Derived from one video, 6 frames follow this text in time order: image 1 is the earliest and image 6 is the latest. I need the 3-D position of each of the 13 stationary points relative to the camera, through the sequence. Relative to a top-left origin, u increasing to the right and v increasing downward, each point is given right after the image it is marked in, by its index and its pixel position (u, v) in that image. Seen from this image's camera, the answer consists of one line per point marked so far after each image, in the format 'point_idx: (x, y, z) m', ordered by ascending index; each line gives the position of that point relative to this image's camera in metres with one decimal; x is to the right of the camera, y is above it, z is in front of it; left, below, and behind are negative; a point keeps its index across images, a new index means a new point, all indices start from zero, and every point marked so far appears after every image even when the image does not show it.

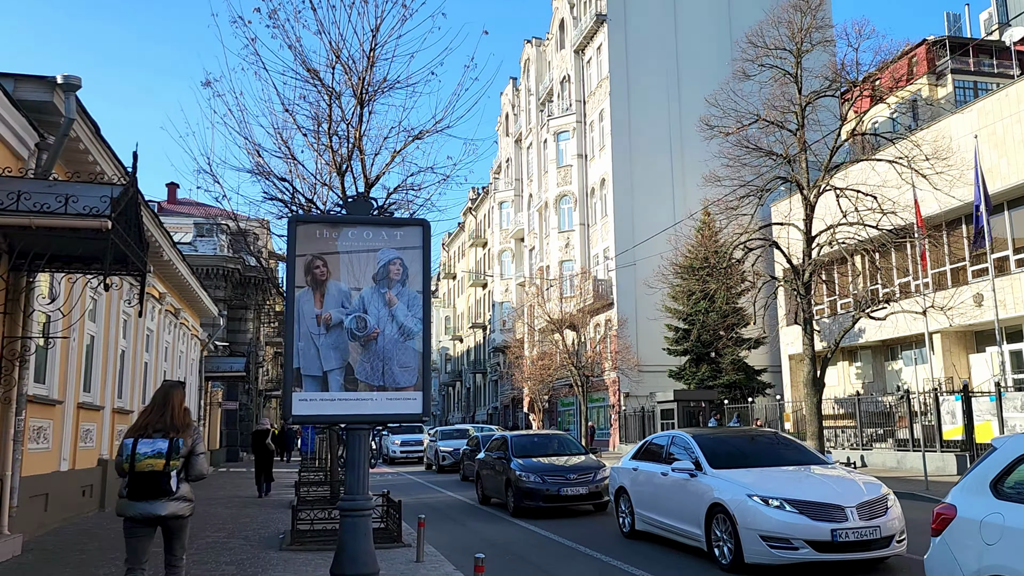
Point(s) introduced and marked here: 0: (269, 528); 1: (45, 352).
0: (-3.5, -3.5, +12.1) m
1: (-6.6, -0.9, +11.7) m
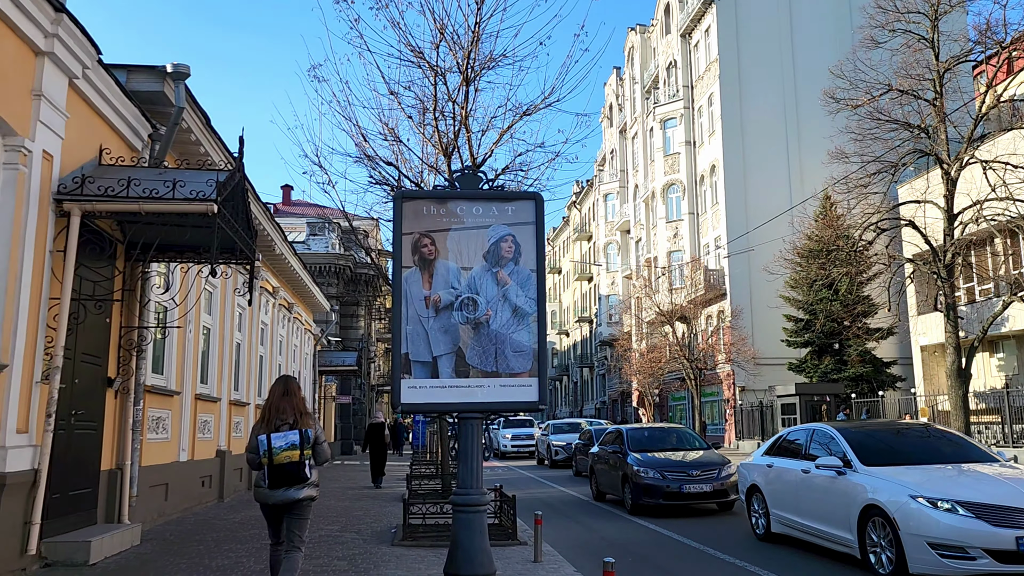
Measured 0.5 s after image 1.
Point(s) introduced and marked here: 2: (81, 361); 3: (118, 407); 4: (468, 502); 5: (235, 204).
0: (-1.9, -3.4, +11.8) m
1: (-5.0, -0.8, +11.8) m
2: (-4.6, -0.8, +8.7) m
3: (-4.8, -1.4, +10.0) m
4: (-0.4, -1.8, +7.0) m
5: (-3.2, +1.0, +9.4) m
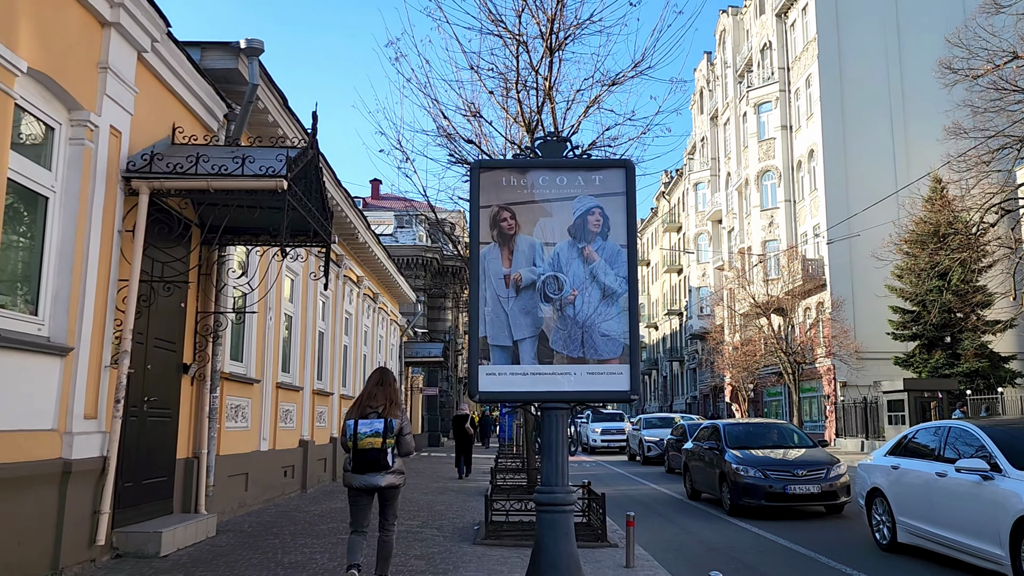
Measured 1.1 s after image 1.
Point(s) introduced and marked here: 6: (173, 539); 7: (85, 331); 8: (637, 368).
0: (-0.7, -3.1, +11.3) m
1: (-3.8, -0.6, +11.6) m
2: (-3.7, -0.6, +8.5) m
3: (-3.8, -1.2, +9.8) m
4: (+0.3, -1.6, +6.3) m
5: (-2.2, +1.2, +8.9) m
6: (-3.3, -2.4, +8.0) m
7: (-3.6, -0.4, +7.1) m
8: (+1.0, -0.6, +6.6) m
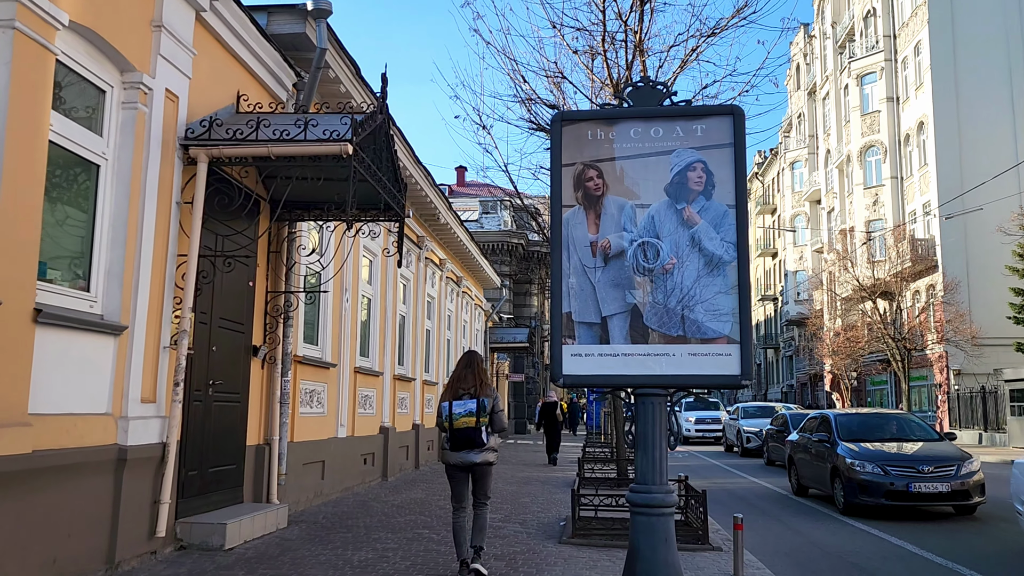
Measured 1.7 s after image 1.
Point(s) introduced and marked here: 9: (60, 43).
0: (+0.5, -2.9, +10.5) m
1: (-2.7, -0.3, +11.1) m
2: (-2.9, -0.4, +8.0) m
3: (-2.8, -1.0, +9.3) m
4: (+0.9, -1.4, +5.4) m
5: (-1.4, +1.5, +8.3) m
6: (-2.5, -2.2, +7.5) m
7: (-3.0, -0.2, +6.6) m
8: (+1.6, -0.4, +5.6) m
9: (-3.2, +1.7, +5.8) m
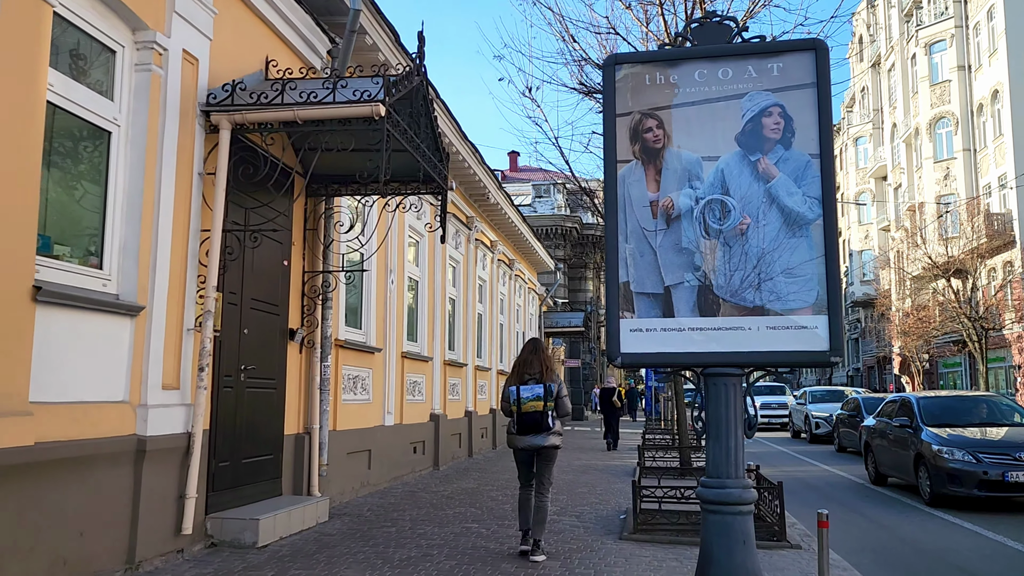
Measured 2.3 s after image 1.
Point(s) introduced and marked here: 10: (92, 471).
0: (+1.1, -2.6, +9.8) m
1: (-2.0, 0.0, +10.6) m
2: (-2.4, -0.2, +7.5) m
3: (-2.2, -0.8, +8.8) m
4: (+1.2, -1.2, +4.7) m
5: (-0.9, +1.7, +7.7) m
6: (-2.0, -2.0, +7.0) m
7: (-2.6, 0.0, +6.1) m
8: (+1.9, -0.2, +4.8) m
9: (-2.9, +1.9, +5.3) m
10: (-2.7, -1.2, +5.4) m
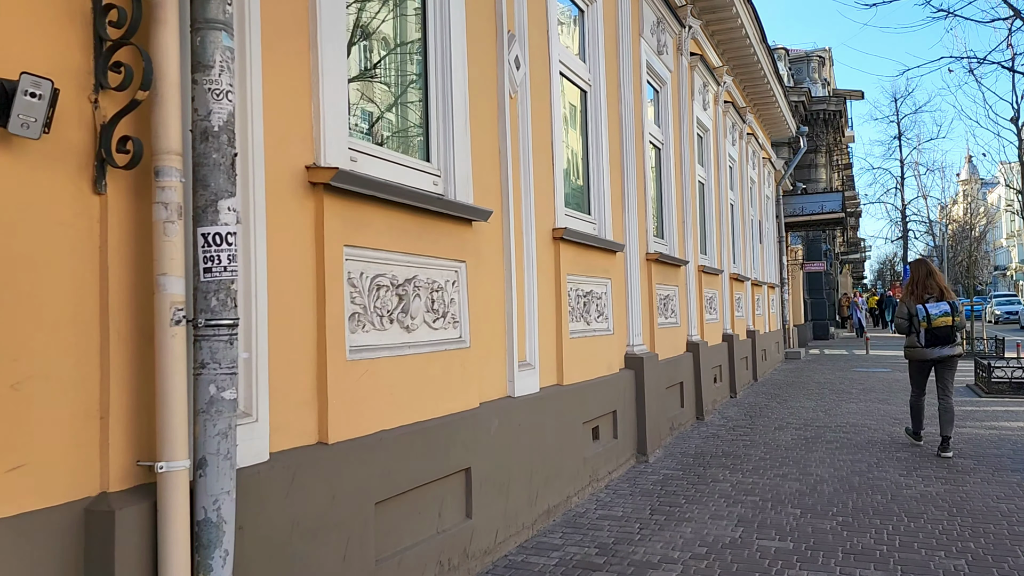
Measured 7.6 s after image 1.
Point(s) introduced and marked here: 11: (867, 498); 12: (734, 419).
0: (+2.5, -1.4, +2.7) m
1: (-0.5, +1.1, +3.9) m
2: (-1.6, +0.6, +1.1) m
3: (-1.1, +0.2, +2.4) m
4: (+1.3, -0.5, -2.4) m
5: (-0.3, +2.6, +0.7) m
6: (-1.3, -1.2, +0.6) m
7: (-2.2, +0.7, -0.2) m
8: (+1.9, +0.5, -2.5) m
9: (-2.8, +2.4, -1.1) m
10: (-2.4, -0.6, -0.8) m
11: (+2.4, -1.4, +5.7) m
12: (+2.6, -1.5, +9.7) m
